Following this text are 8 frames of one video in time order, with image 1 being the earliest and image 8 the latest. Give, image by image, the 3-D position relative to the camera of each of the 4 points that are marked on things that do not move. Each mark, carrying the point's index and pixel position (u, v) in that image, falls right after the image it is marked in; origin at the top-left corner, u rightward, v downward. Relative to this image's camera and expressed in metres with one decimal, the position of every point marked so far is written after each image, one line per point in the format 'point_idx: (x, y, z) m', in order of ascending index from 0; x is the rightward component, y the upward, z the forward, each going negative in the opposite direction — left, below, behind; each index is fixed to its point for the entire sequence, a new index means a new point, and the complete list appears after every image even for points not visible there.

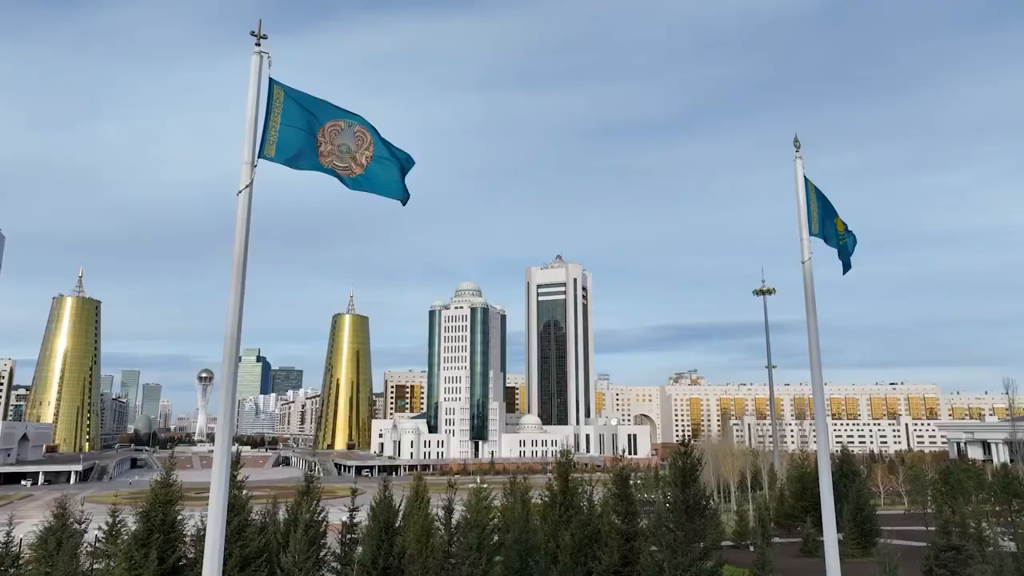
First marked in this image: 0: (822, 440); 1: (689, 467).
0: (+6.8, -3.3, +14.1) m
1: (+3.5, -3.7, +13.4) m
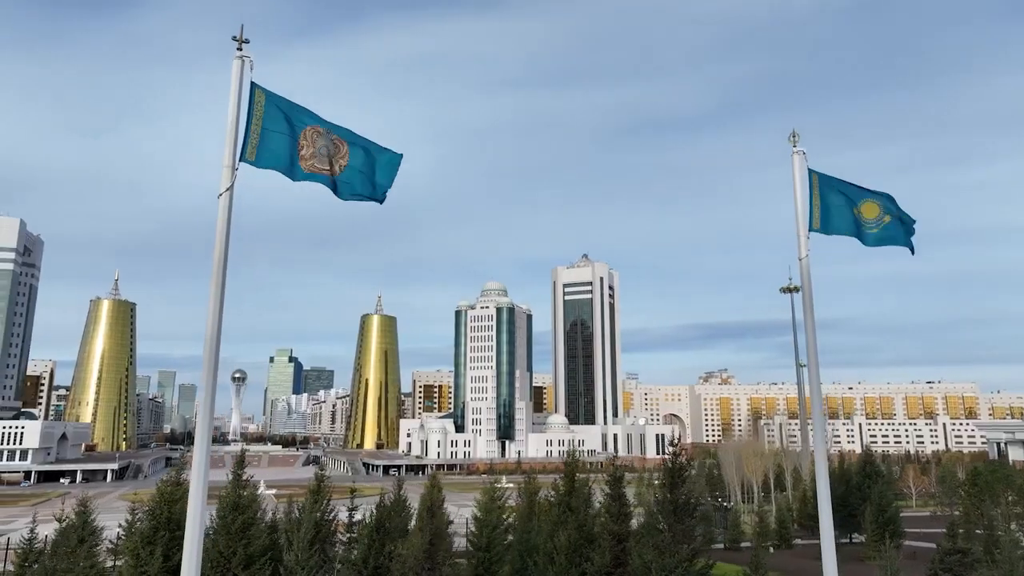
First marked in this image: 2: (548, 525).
0: (+6.5, -3.2, +13.8) m
1: (+3.3, -3.6, +13.2) m
2: (+1.0, -6.7, +18.5) m
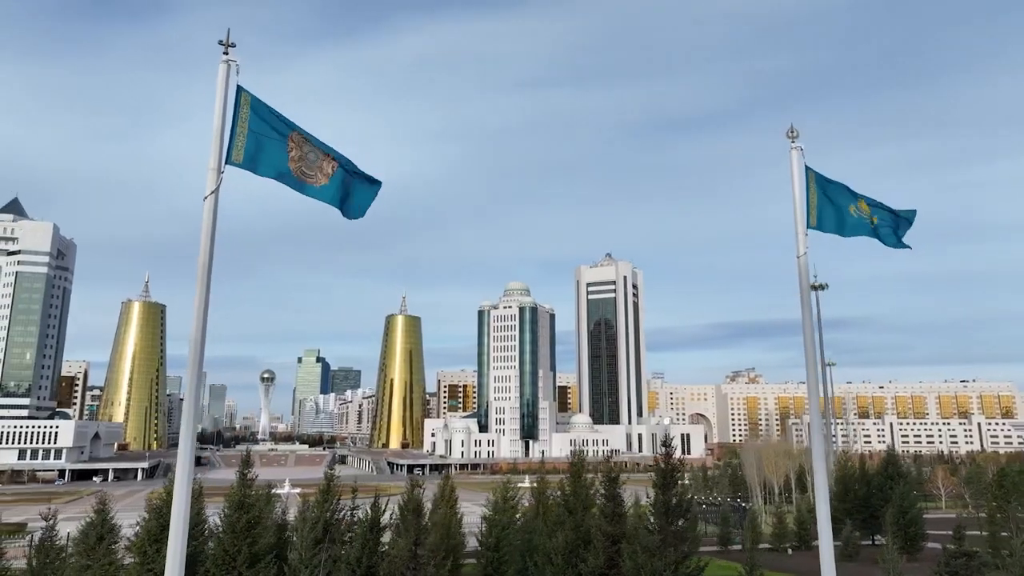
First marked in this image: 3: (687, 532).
0: (+6.4, -3.2, +13.5) m
1: (+3.1, -3.6, +13.0) m
2: (+1.0, -6.7, +18.4) m
3: (+3.4, -4.8, +12.9) m
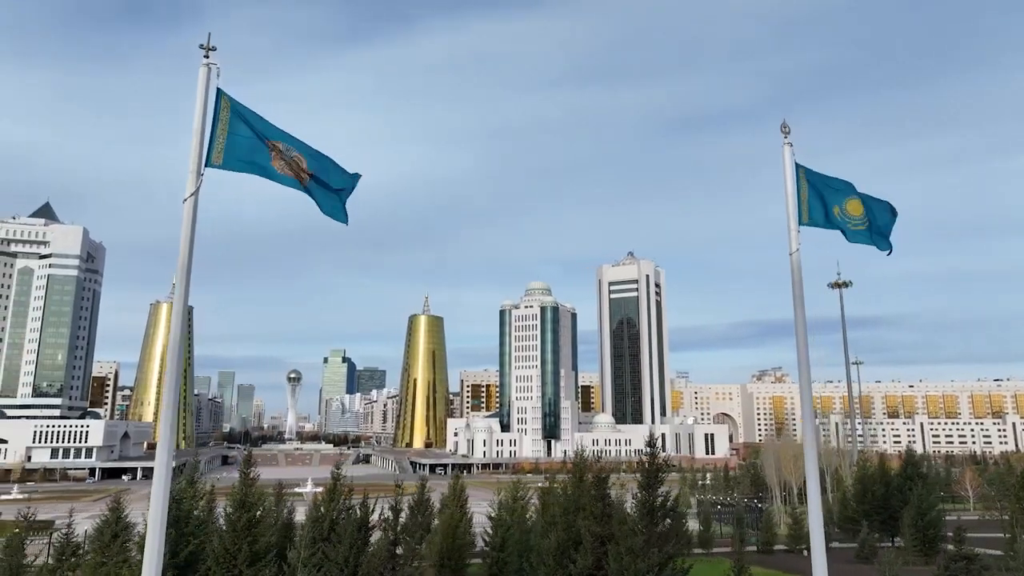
0: (+6.1, -3.1, +13.3) m
1: (+2.8, -3.6, +12.9) m
2: (+0.9, -6.7, +18.3) m
3: (+3.1, -4.8, +12.8) m
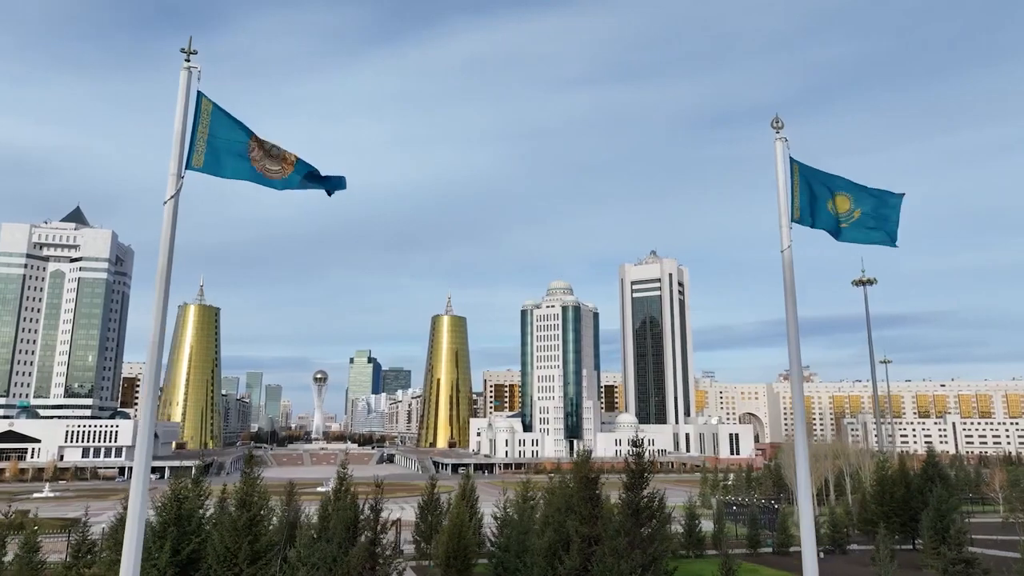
0: (+5.8, -3.1, +13.1) m
1: (+2.5, -3.5, +12.8) m
2: (+0.8, -6.6, +18.3) m
3: (+2.8, -4.8, +12.6) m
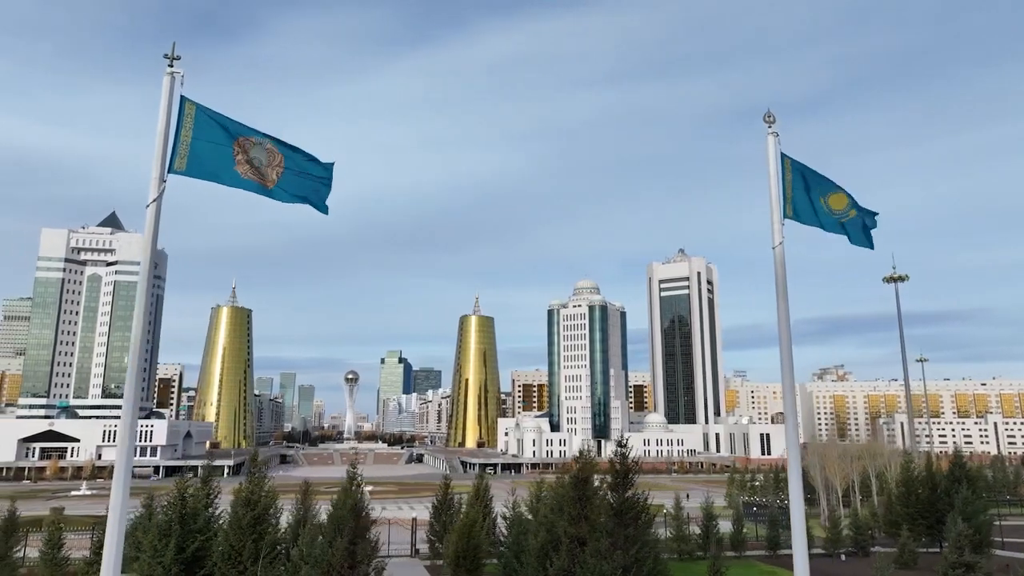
0: (+5.4, -3.0, +12.8) m
1: (+2.2, -3.5, +12.6) m
2: (+0.7, -6.6, +18.2) m
3: (+2.5, -4.7, +12.5) m
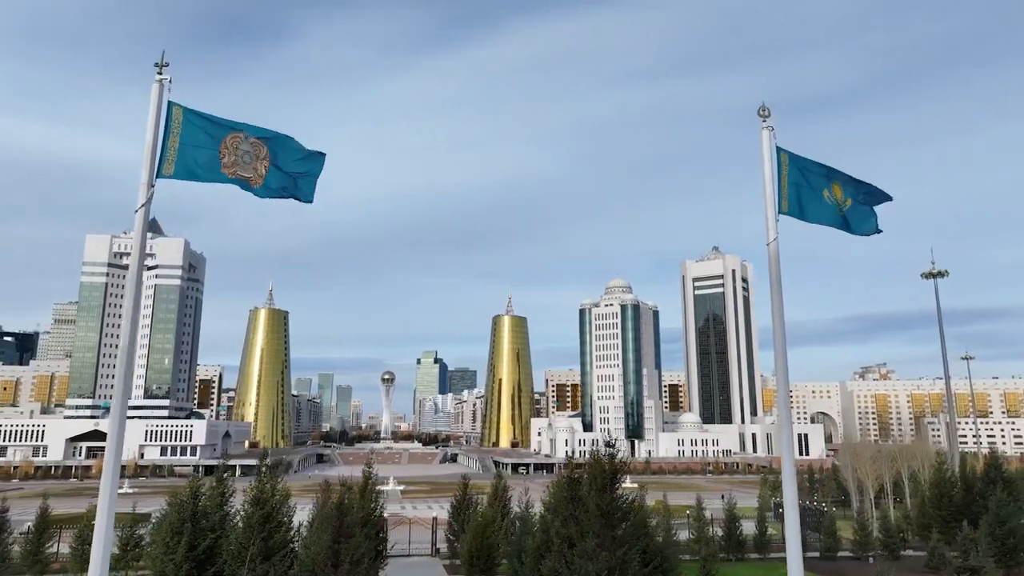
0: (+5.2, -3.0, +12.6) m
1: (+1.9, -3.5, +12.5) m
2: (+0.7, -6.6, +18.1) m
3: (+2.3, -4.7, +12.3) m
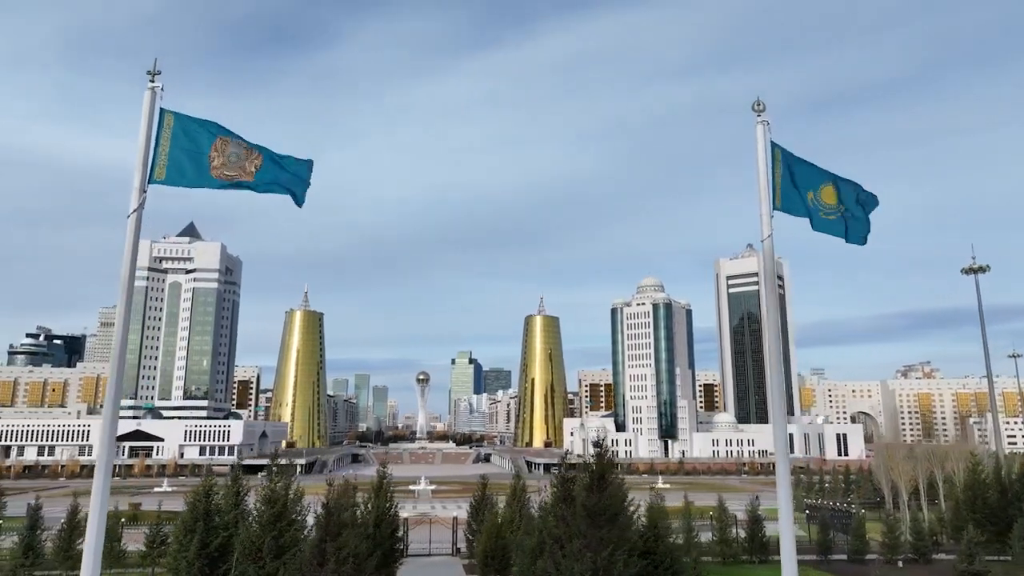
0: (+5.0, -2.9, +12.3) m
1: (+1.7, -3.5, +12.4) m
2: (+0.8, -6.6, +18.1) m
3: (+2.0, -4.7, +12.2) m
